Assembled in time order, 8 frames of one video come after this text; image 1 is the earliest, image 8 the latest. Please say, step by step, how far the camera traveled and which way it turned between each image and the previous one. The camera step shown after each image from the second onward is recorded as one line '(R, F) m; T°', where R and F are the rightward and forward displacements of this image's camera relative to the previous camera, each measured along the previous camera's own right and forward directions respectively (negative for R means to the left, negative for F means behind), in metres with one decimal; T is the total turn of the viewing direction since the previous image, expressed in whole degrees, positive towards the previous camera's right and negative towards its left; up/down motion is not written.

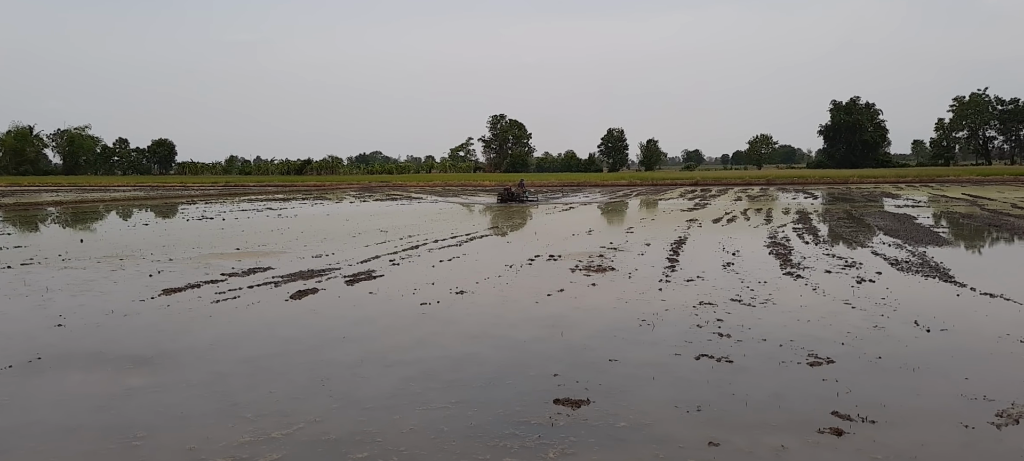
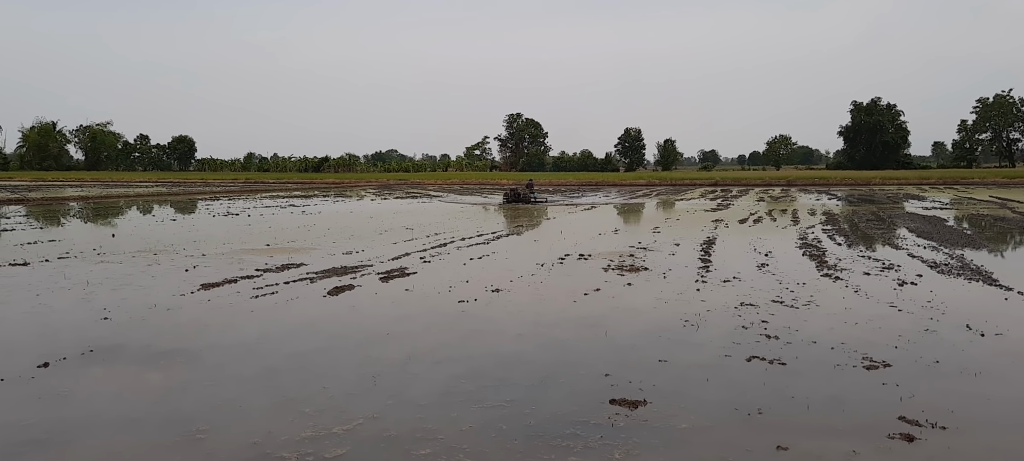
(-0.4, 0.0) m; -1°
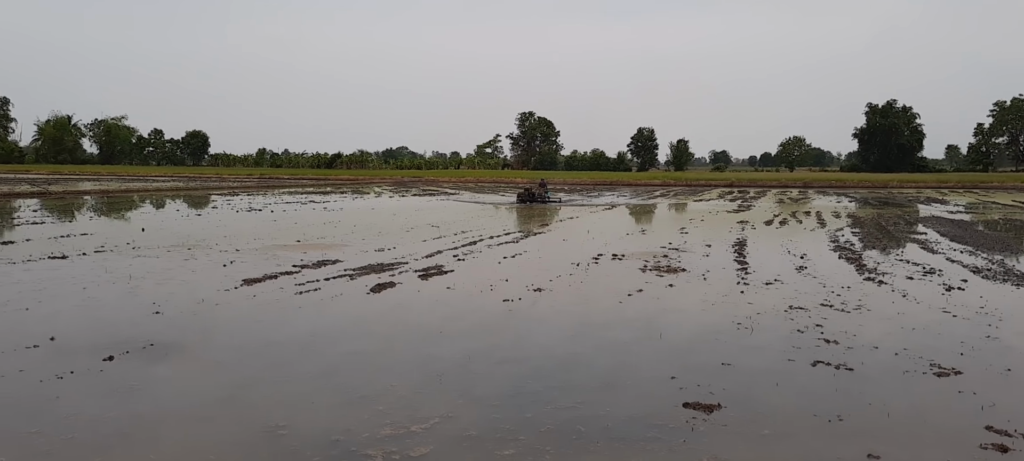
(-0.7, 0.0) m; -1°
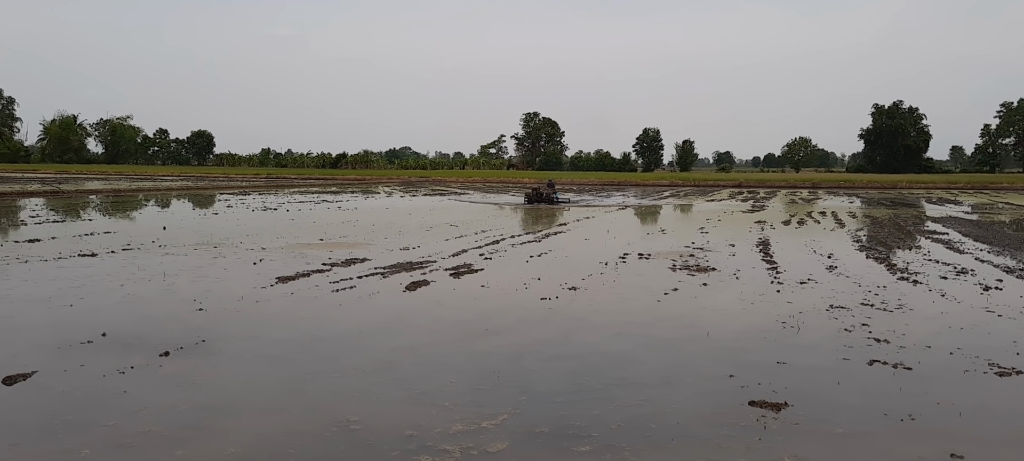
(-0.6, 0.0) m; 0°
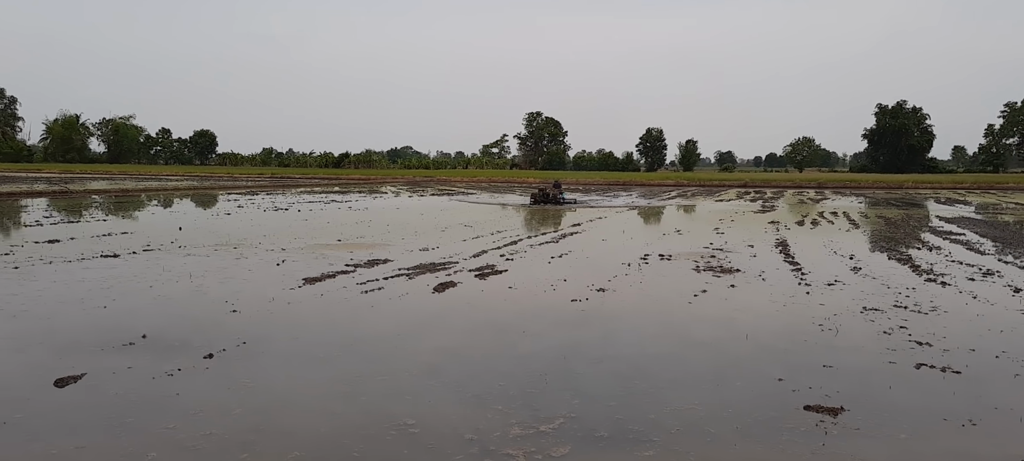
(-0.5, 0.0) m; 0°
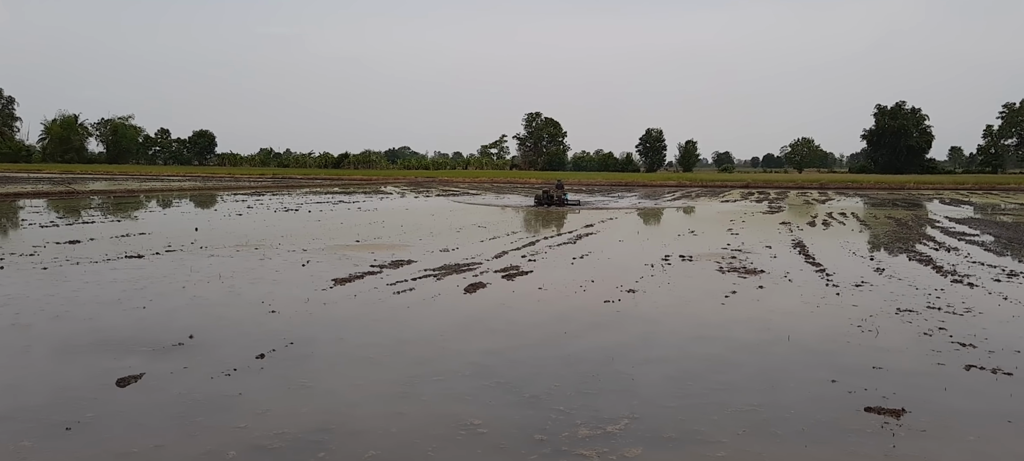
(-0.6, 0.0) m; 0°
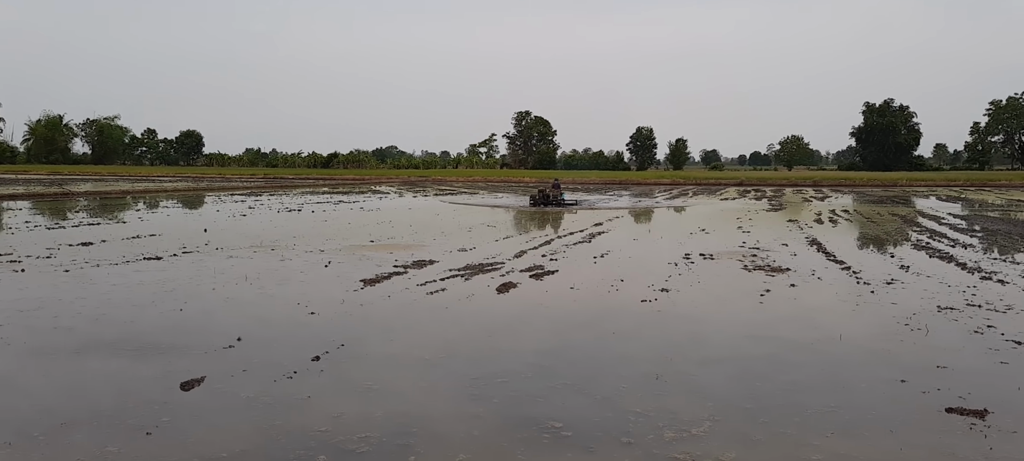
(-0.8, +0.1) m; +1°
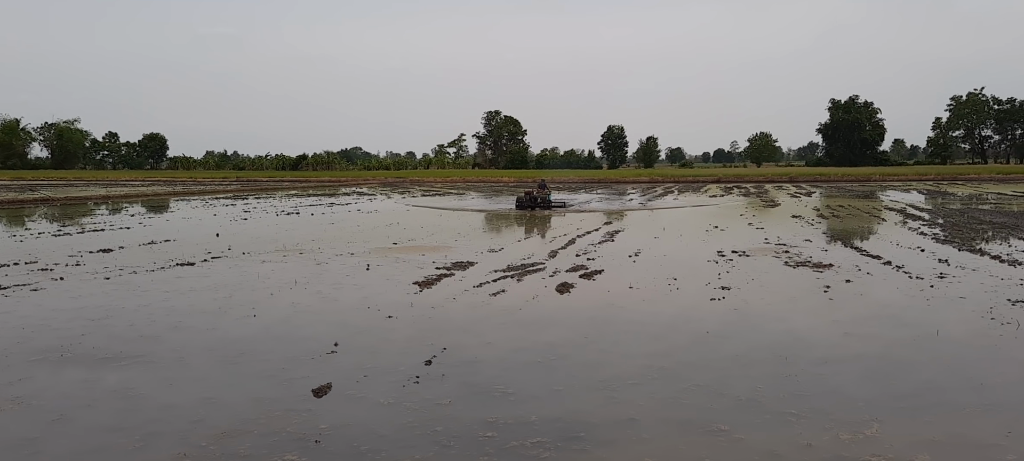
(-1.7, +0.3) m; +3°
